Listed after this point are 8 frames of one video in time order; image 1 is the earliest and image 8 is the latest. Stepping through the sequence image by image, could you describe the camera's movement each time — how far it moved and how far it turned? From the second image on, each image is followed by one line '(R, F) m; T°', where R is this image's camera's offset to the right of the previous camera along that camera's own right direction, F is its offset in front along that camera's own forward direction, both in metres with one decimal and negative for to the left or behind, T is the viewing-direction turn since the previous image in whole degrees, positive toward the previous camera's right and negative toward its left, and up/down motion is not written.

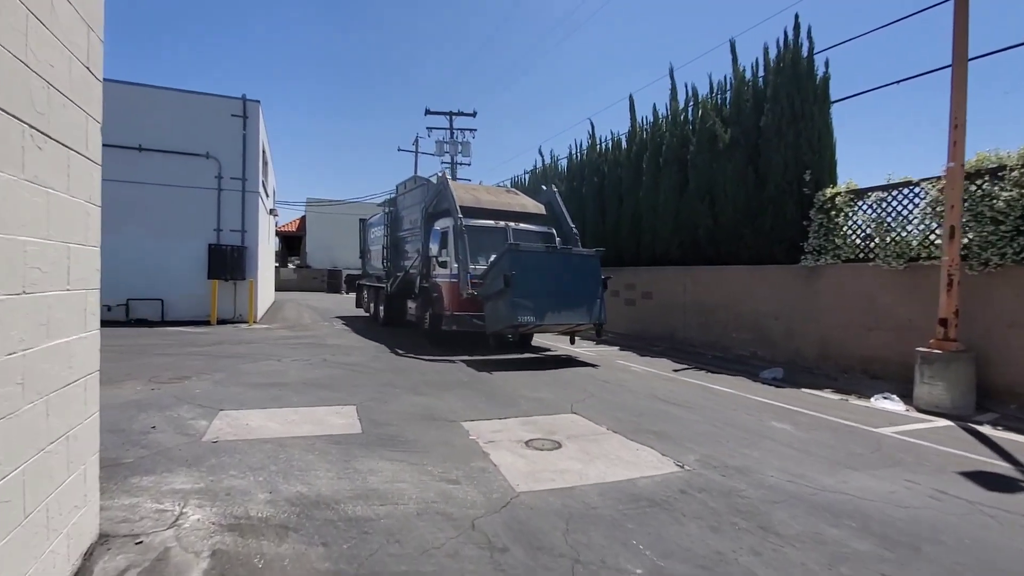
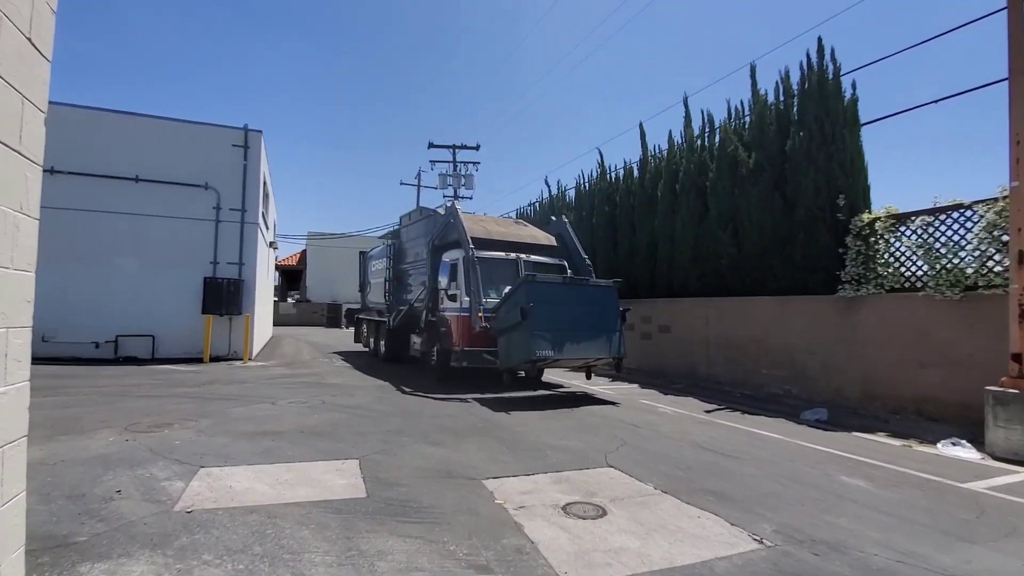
(-0.3, +0.8) m; 0°
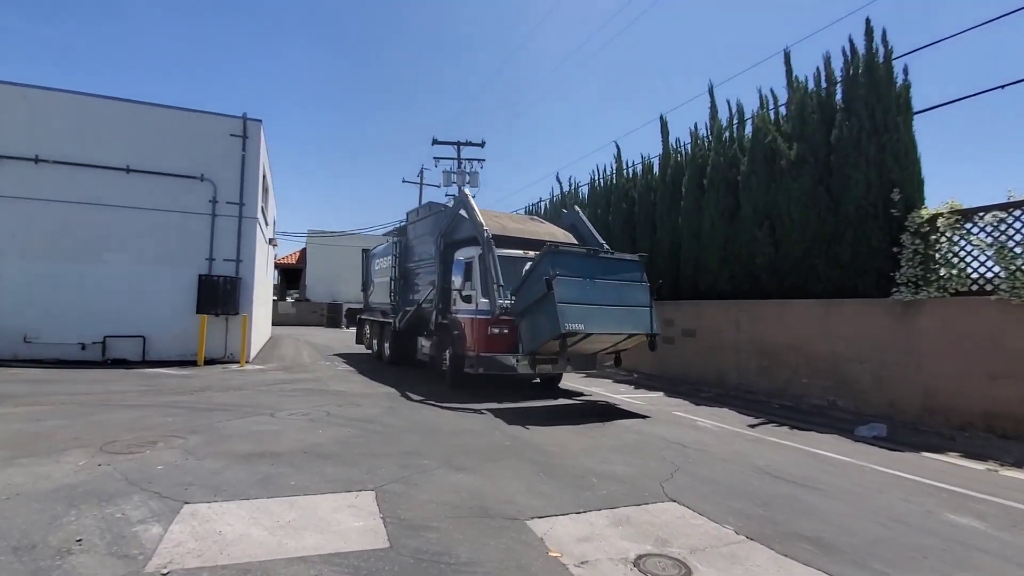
(-0.5, +1.0) m; 0°
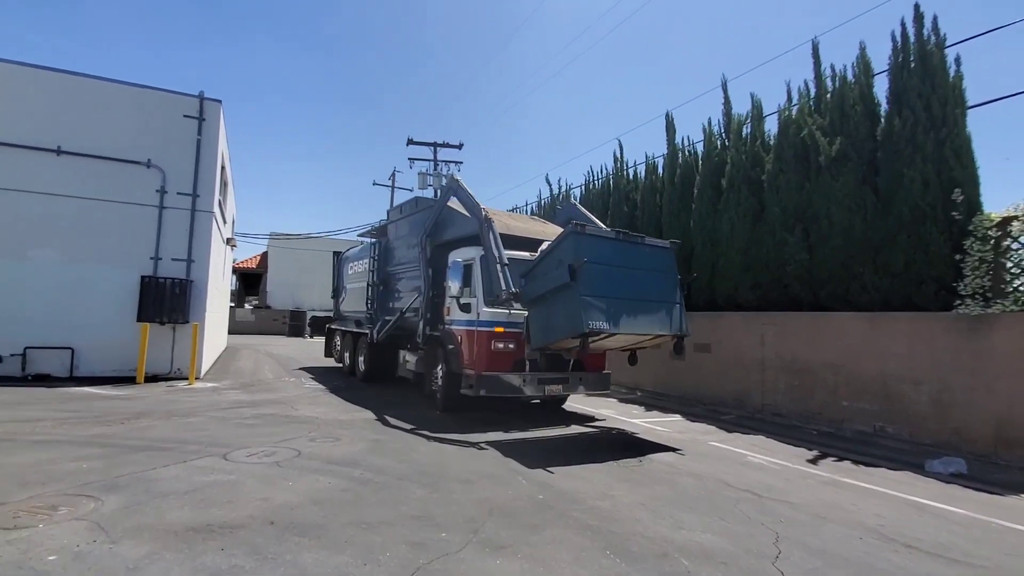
(-0.8, +1.7) m; +4°
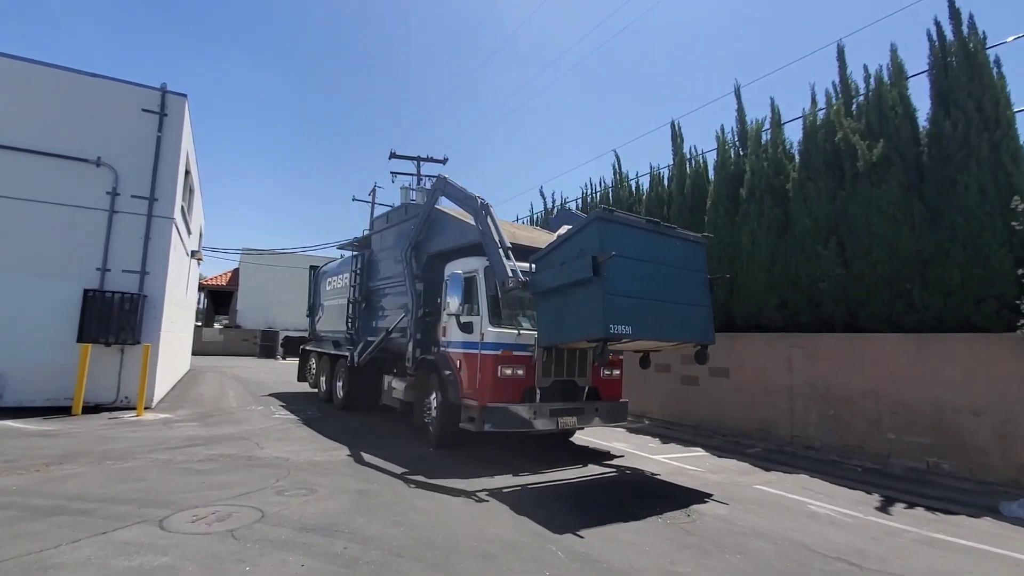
(-0.5, +1.3) m; +3°
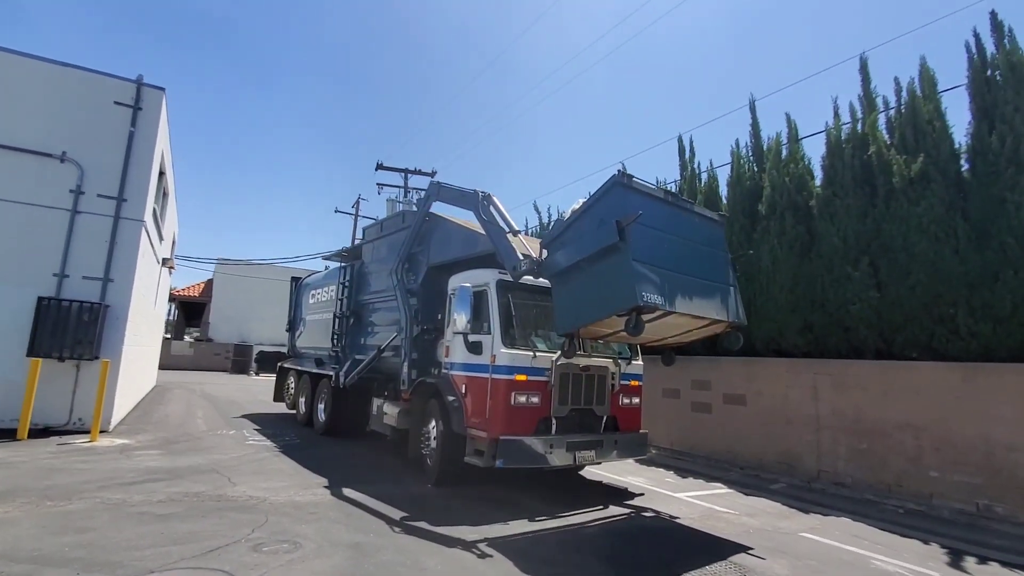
(-0.5, +0.9) m; +2°
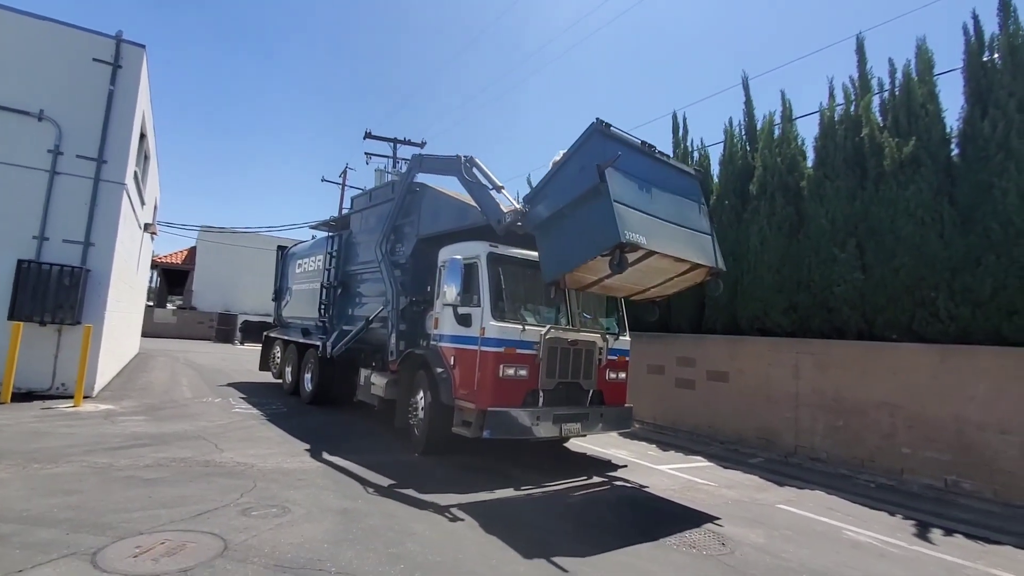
(0.0, 0.0) m; +1°
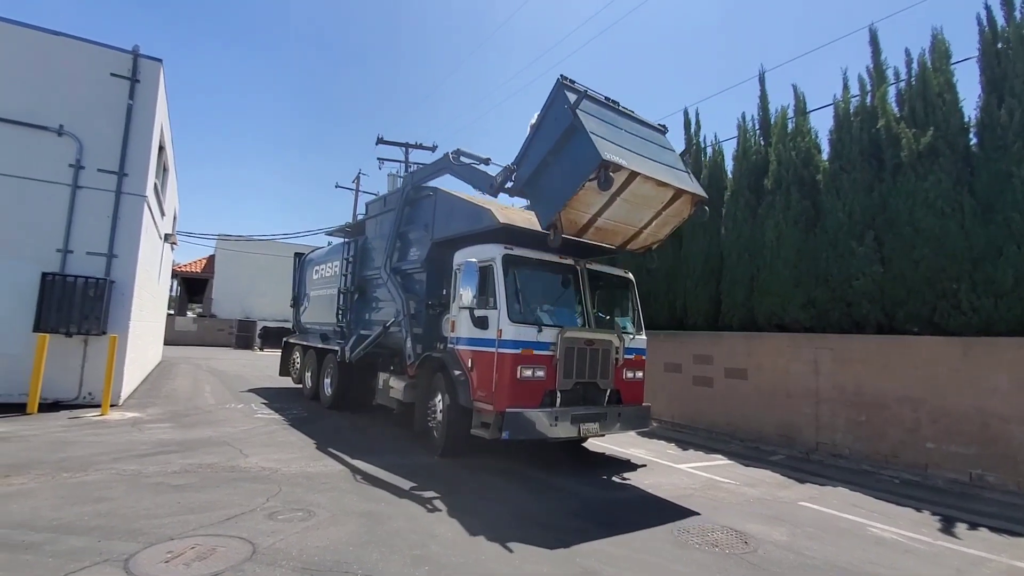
(0.0, 0.0) m; -2°
